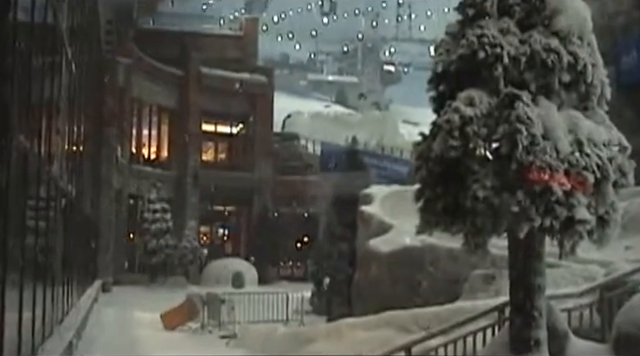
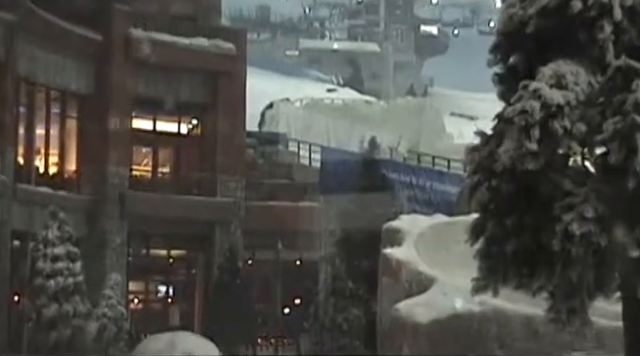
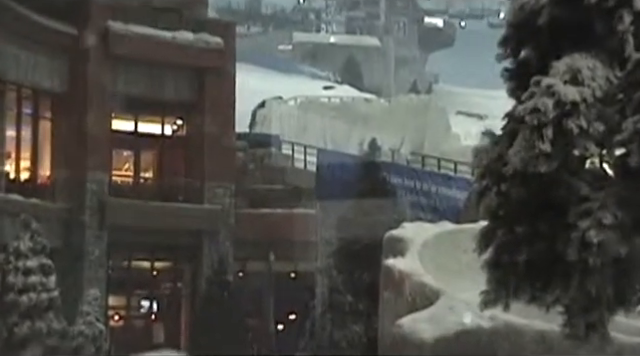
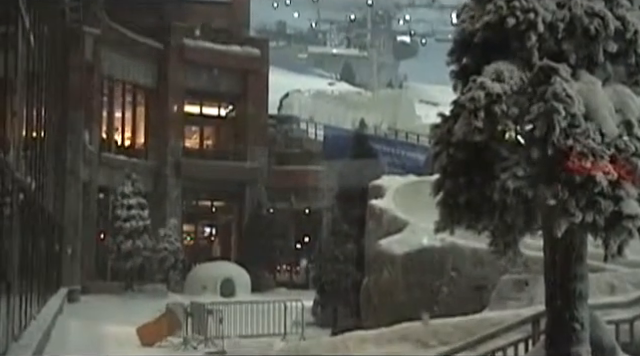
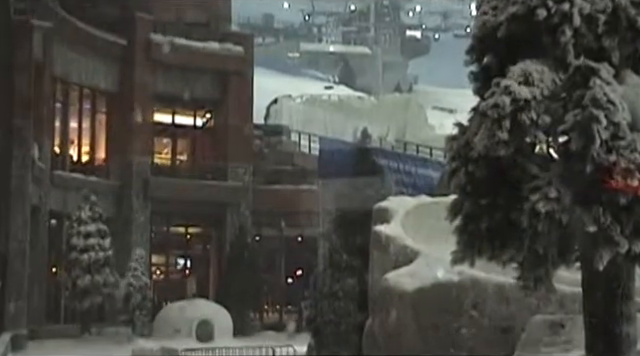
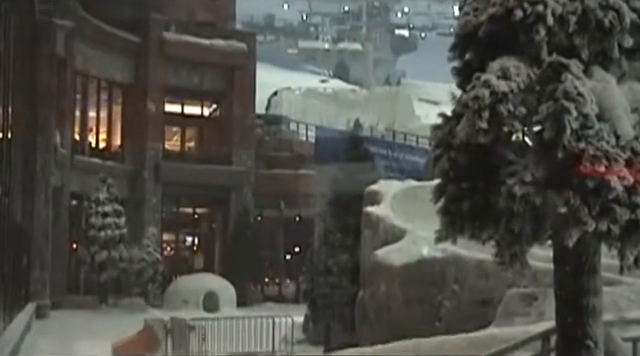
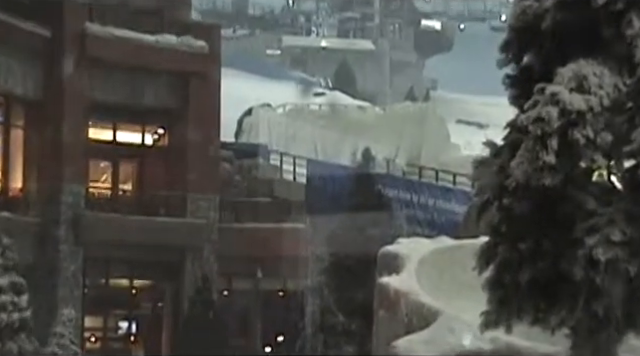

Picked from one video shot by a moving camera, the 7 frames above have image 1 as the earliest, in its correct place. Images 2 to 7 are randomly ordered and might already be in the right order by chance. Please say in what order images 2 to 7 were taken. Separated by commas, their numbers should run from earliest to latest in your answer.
4, 6, 5, 2, 3, 7
